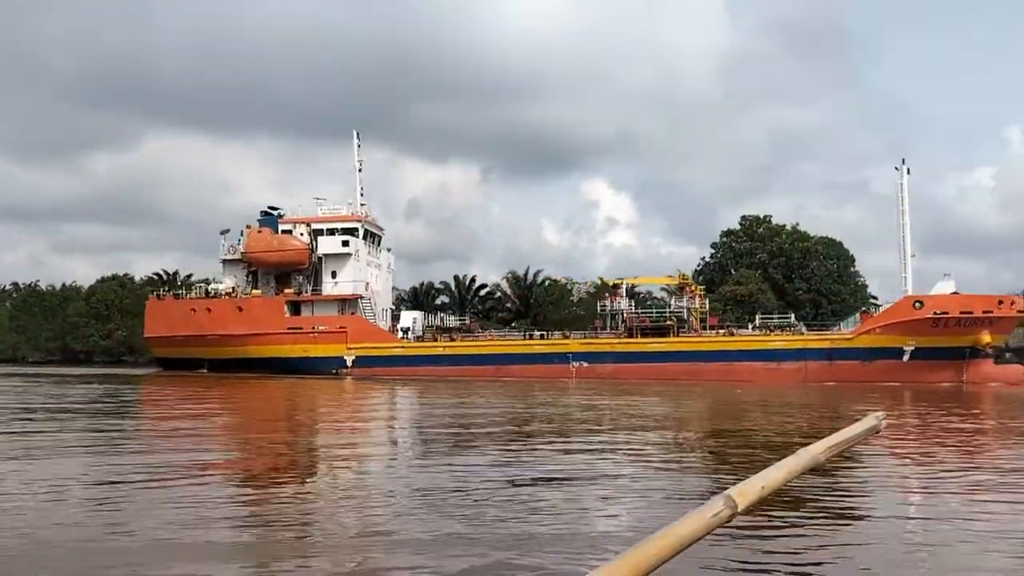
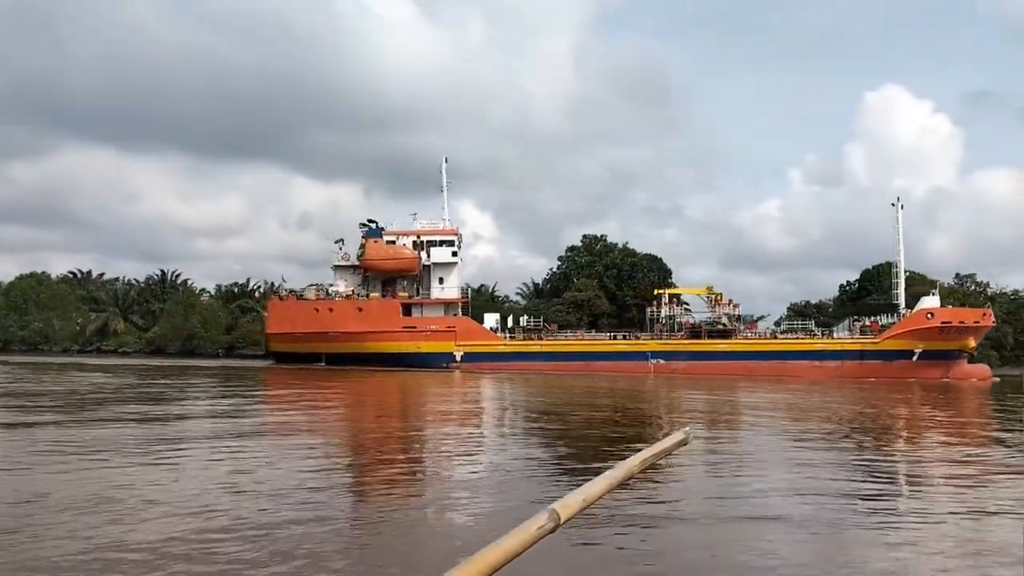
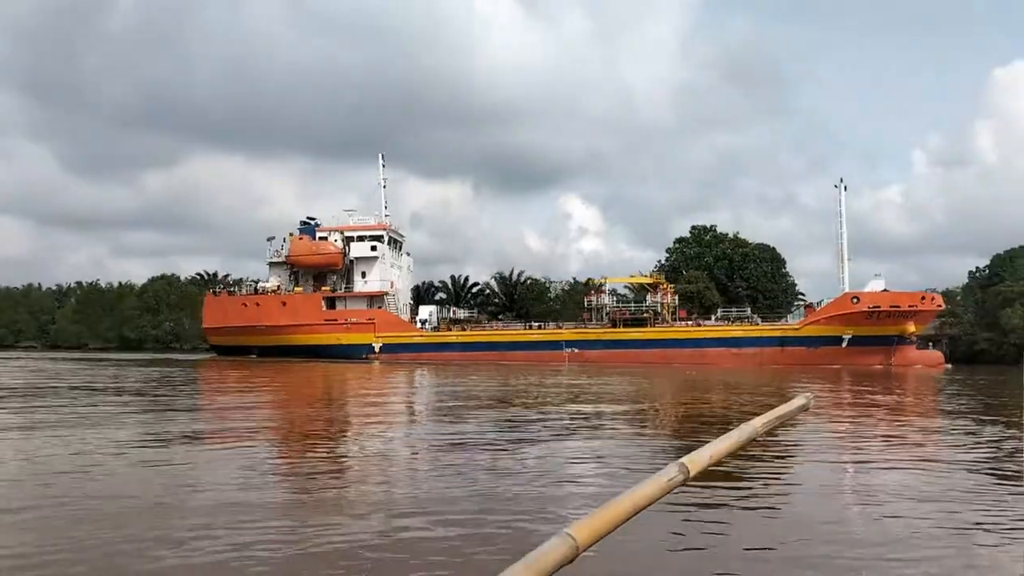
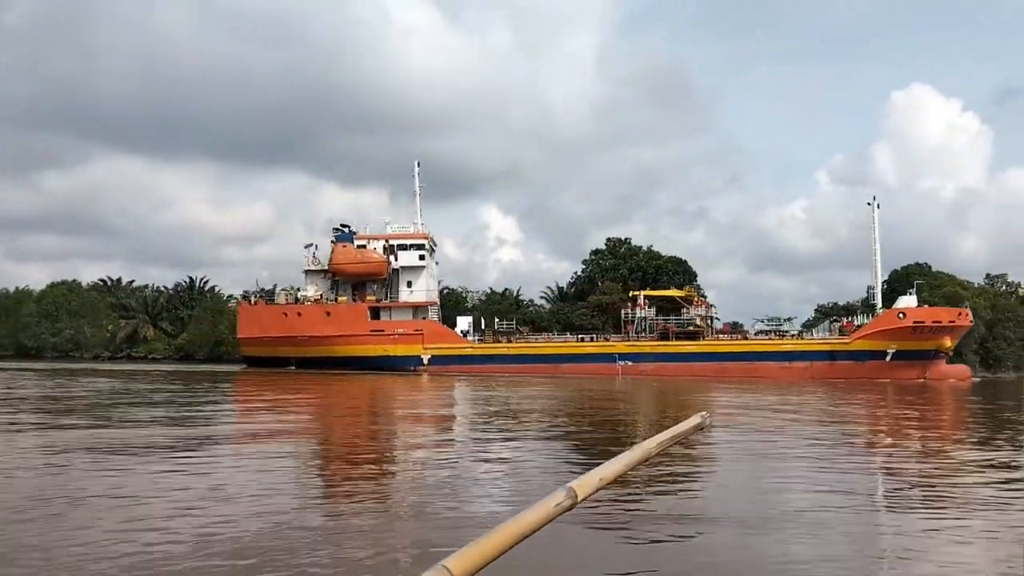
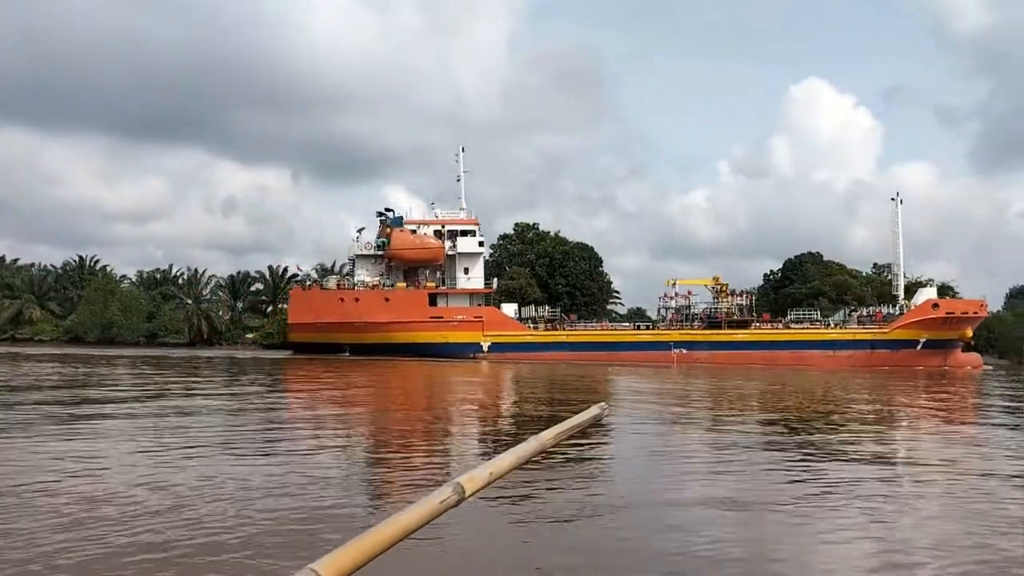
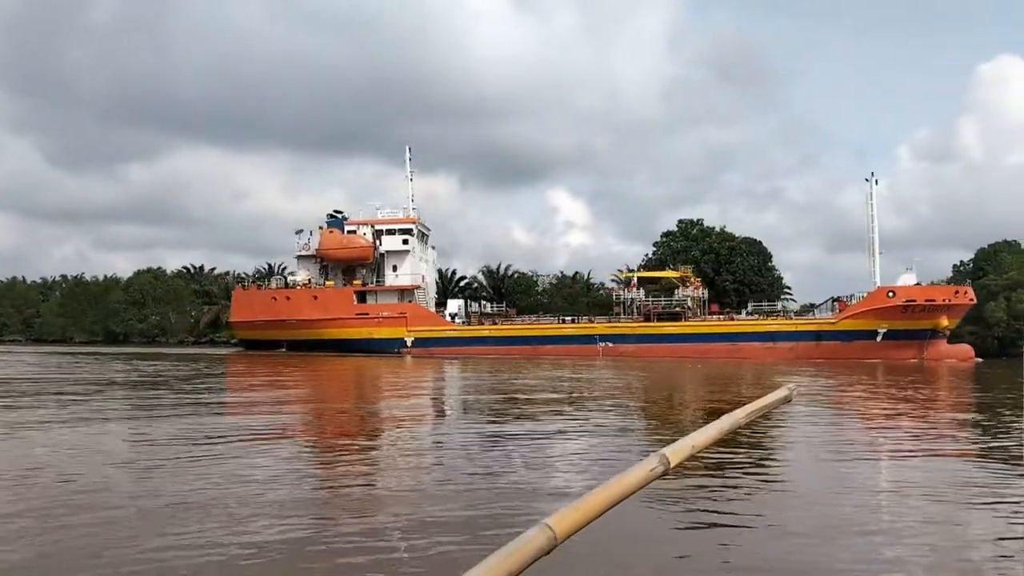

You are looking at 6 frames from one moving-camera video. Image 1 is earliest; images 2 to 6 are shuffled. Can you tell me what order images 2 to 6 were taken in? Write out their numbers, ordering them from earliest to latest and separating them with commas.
3, 6, 4, 2, 5
